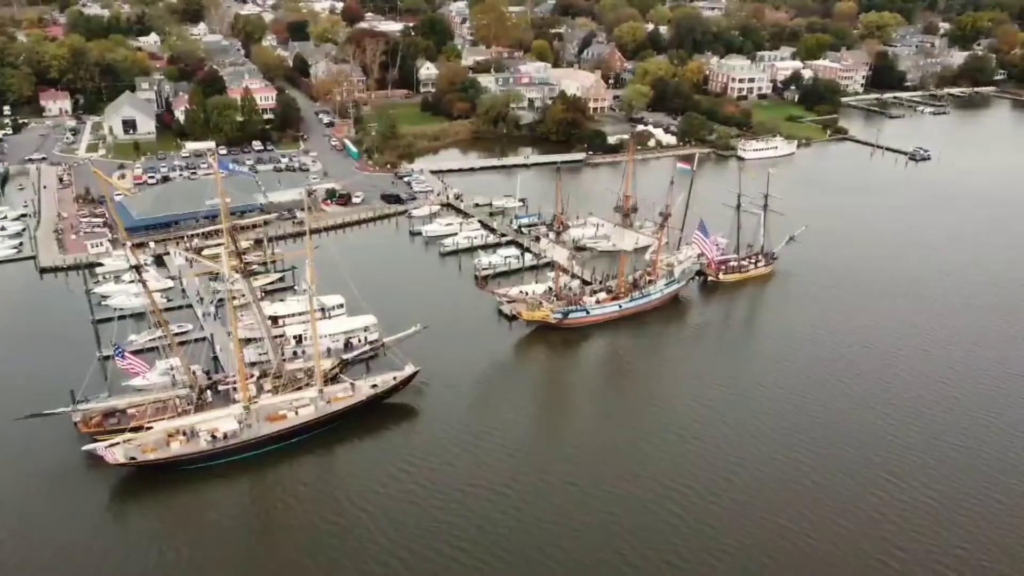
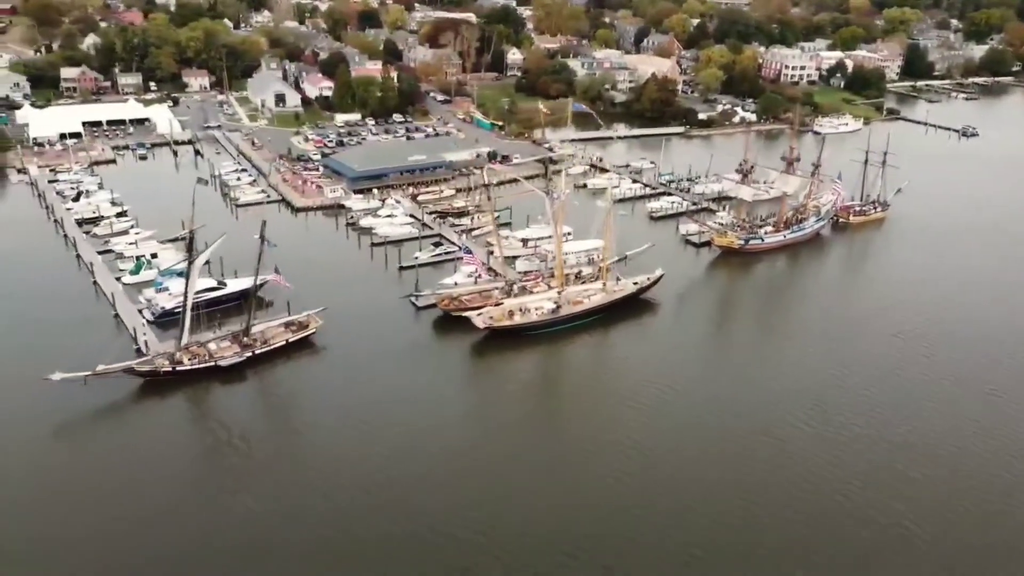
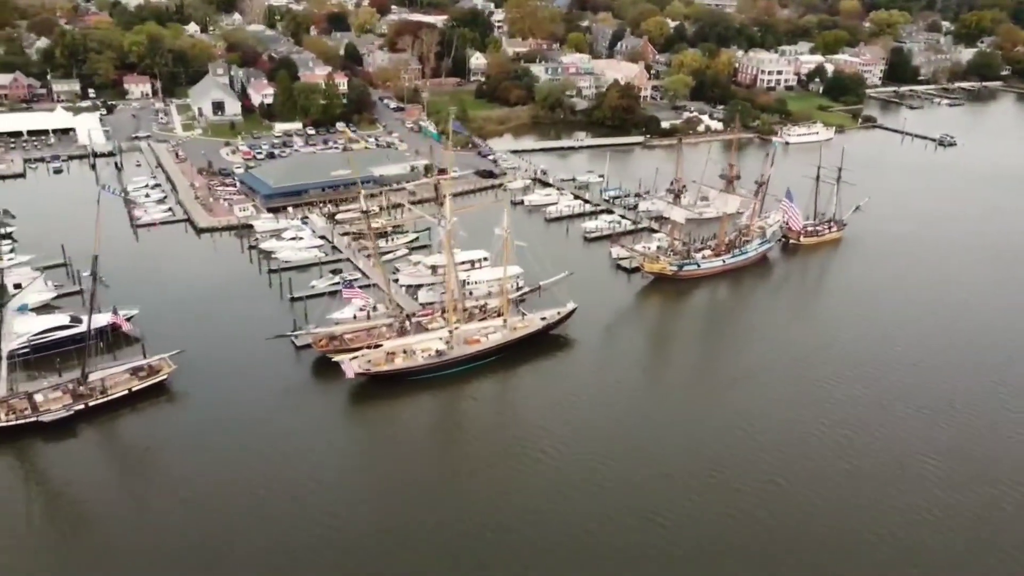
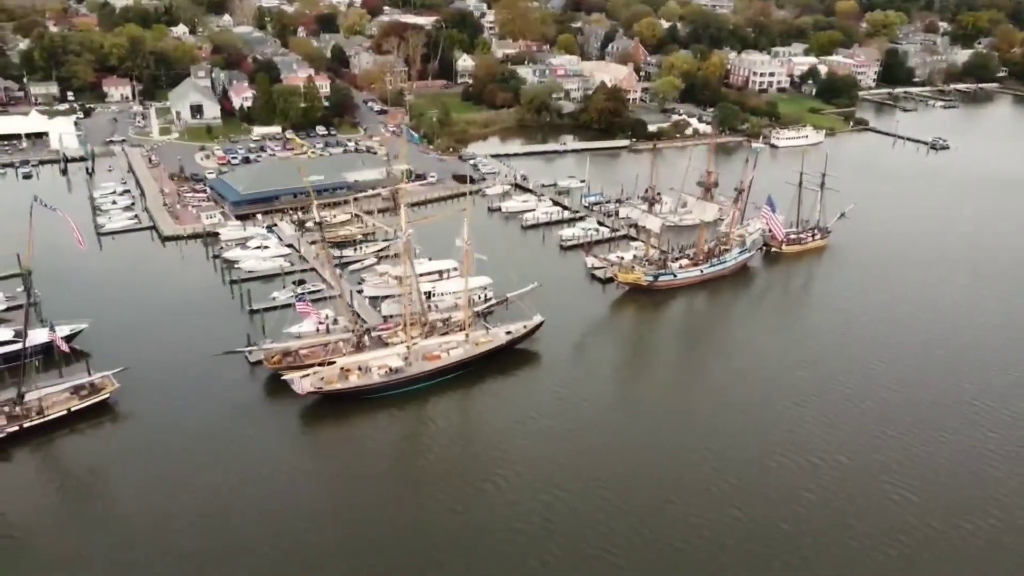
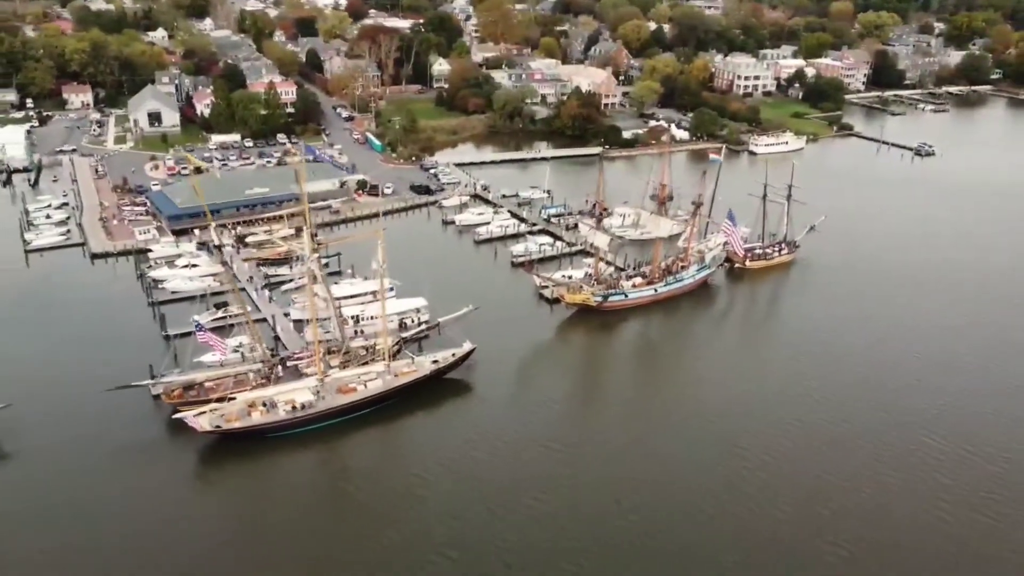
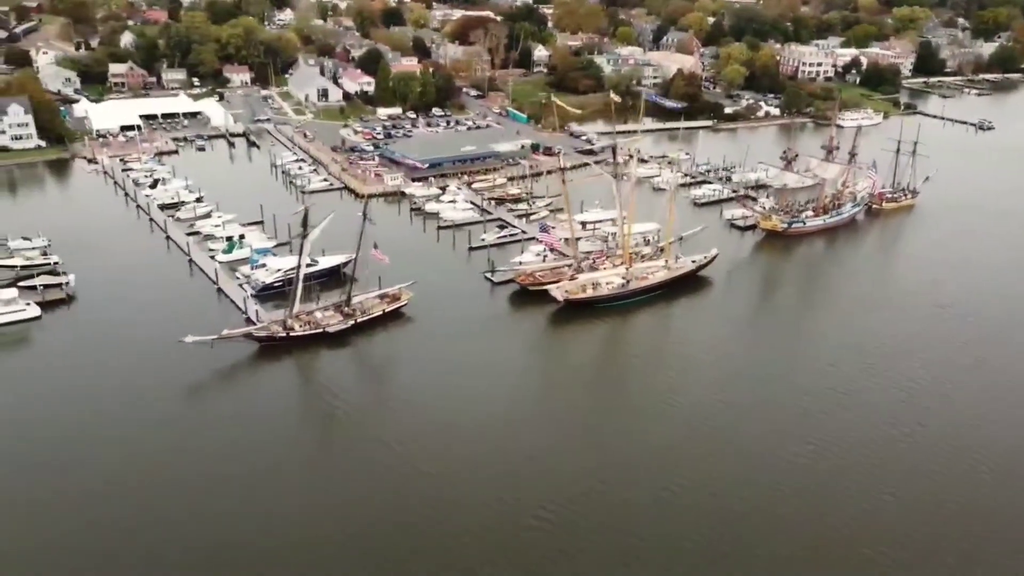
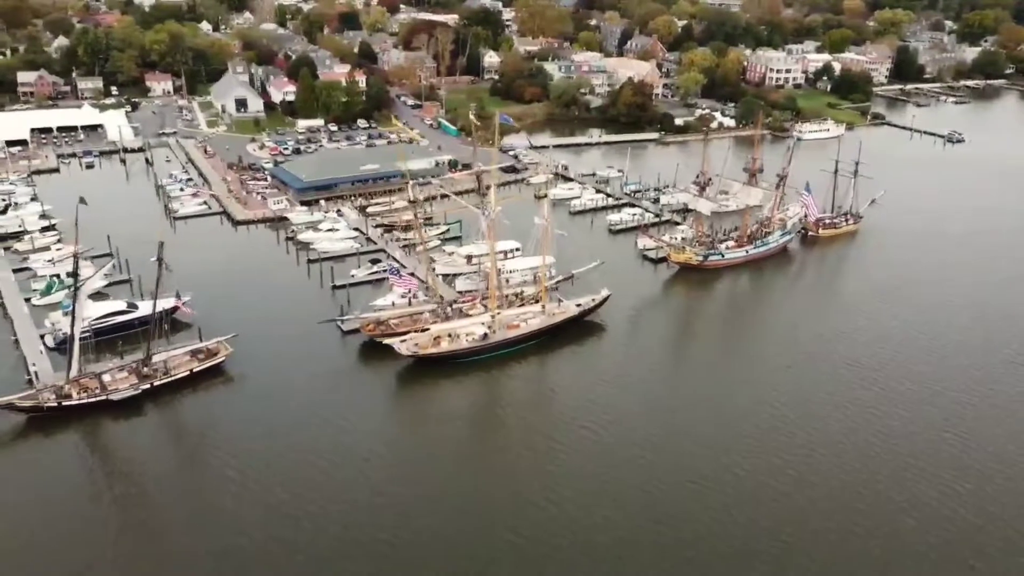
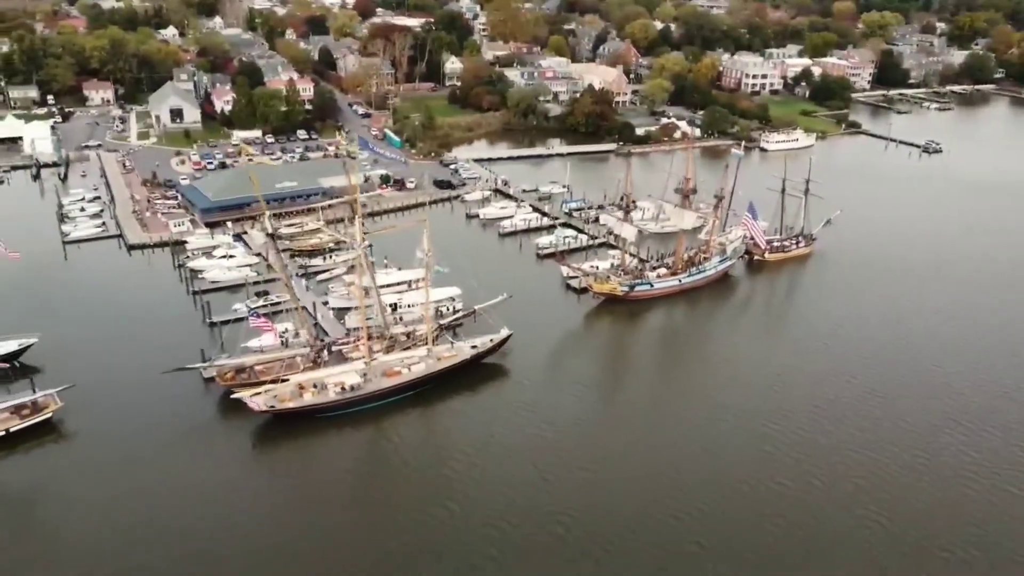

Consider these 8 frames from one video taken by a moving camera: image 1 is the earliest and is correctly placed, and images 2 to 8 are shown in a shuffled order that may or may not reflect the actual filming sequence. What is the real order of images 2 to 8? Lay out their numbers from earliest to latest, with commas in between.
5, 8, 4, 3, 7, 2, 6
